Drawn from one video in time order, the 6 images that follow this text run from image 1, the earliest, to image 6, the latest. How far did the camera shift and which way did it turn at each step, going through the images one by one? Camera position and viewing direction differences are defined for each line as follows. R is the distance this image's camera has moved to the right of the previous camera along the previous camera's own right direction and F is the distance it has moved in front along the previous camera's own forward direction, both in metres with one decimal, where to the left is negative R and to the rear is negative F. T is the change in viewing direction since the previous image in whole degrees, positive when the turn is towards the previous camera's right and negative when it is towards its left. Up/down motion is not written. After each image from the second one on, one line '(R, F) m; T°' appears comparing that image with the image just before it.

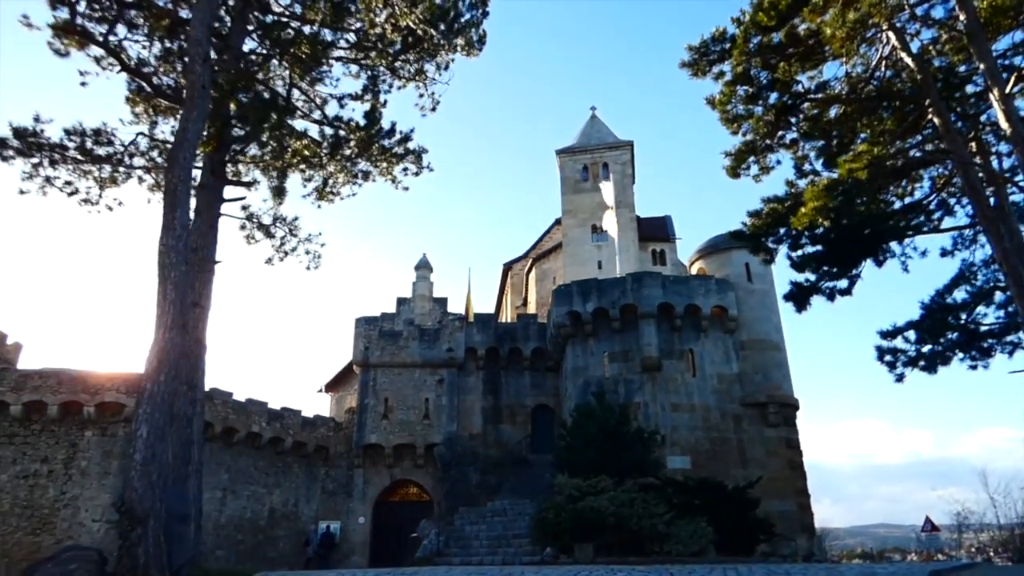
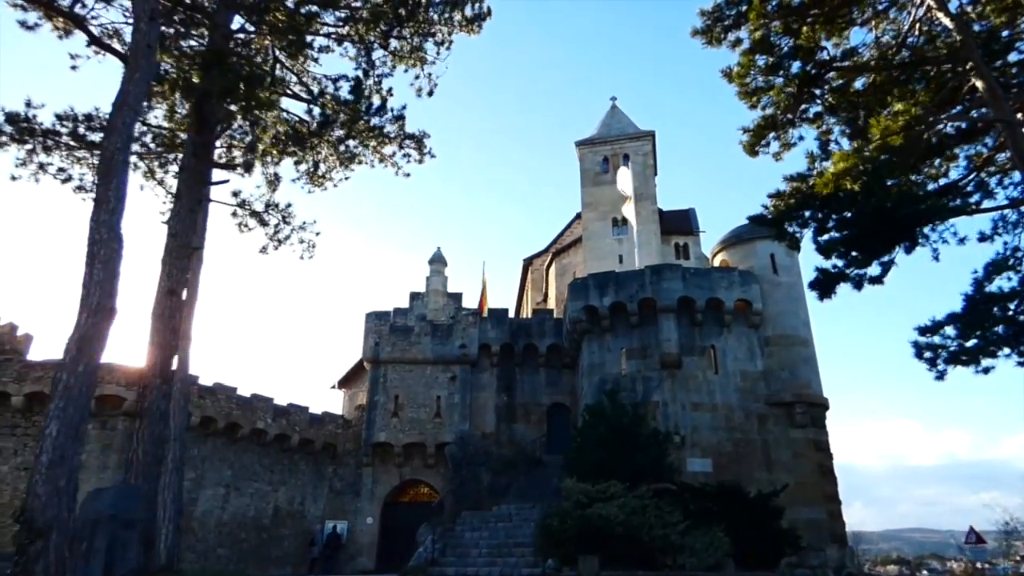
(+0.4, +0.8) m; -2°
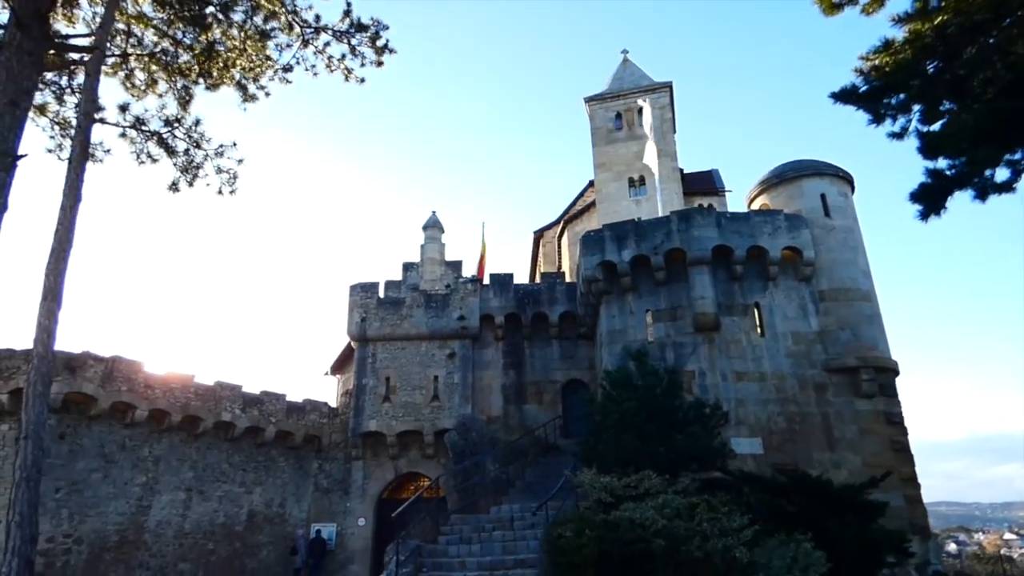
(+0.4, +3.1) m; -1°
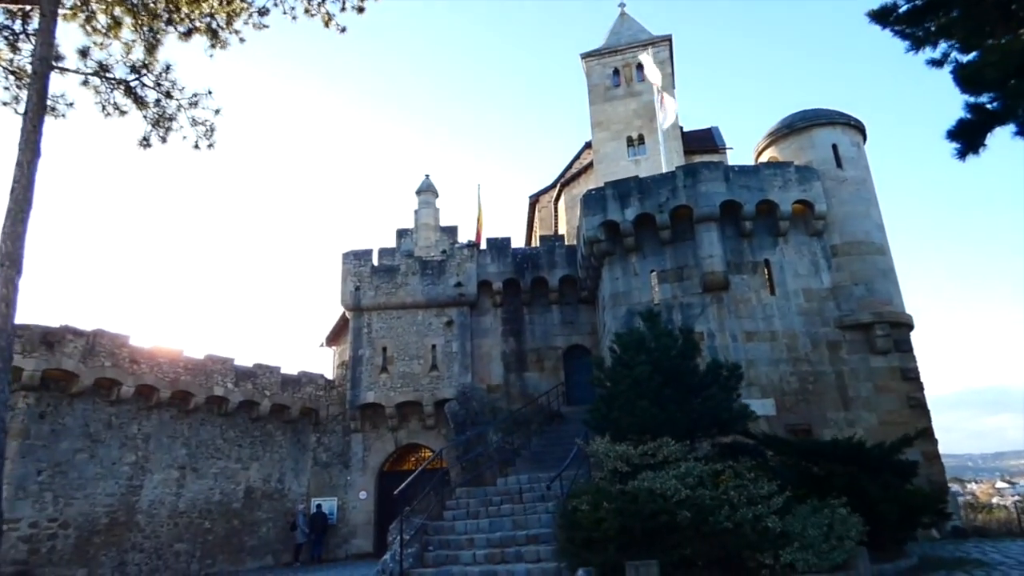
(-0.1, +0.7) m; 0°
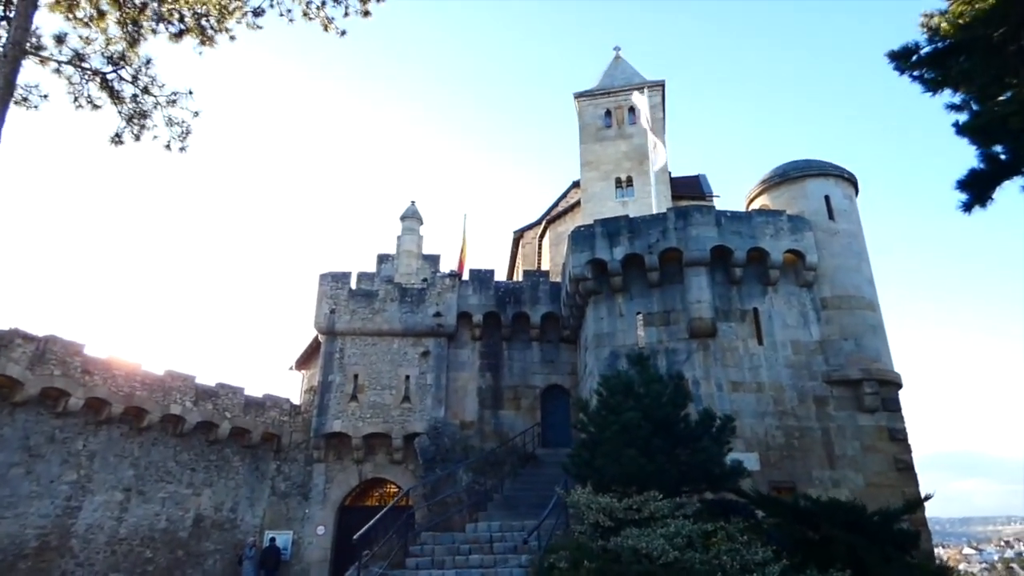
(-0.1, +0.6) m; +2°
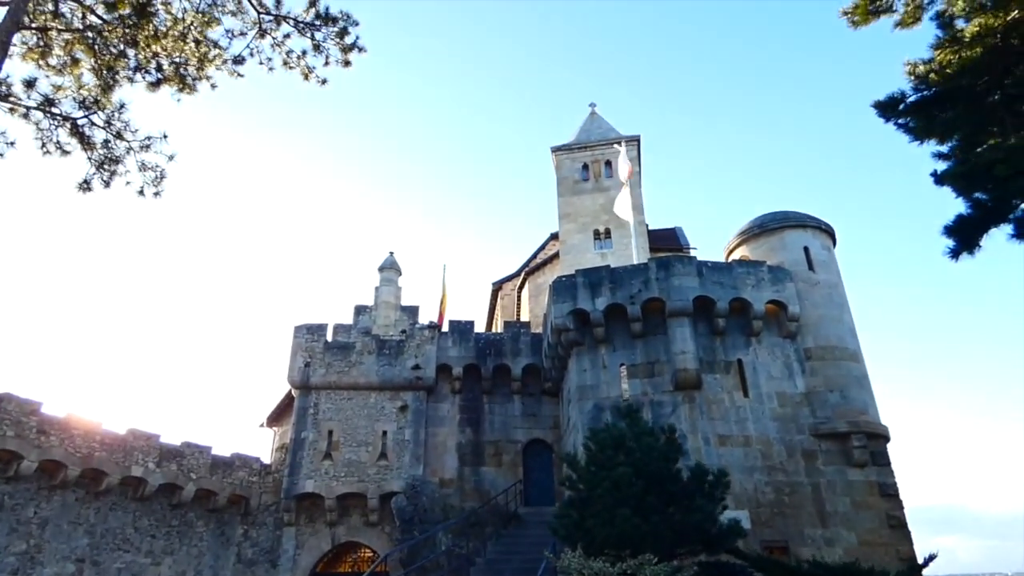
(-0.1, +0.3) m; +2°
